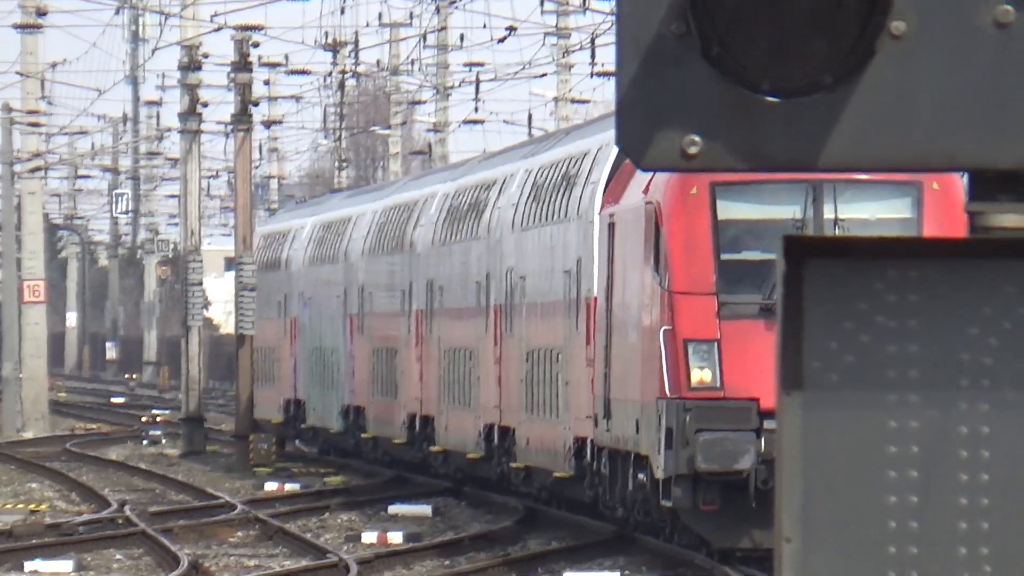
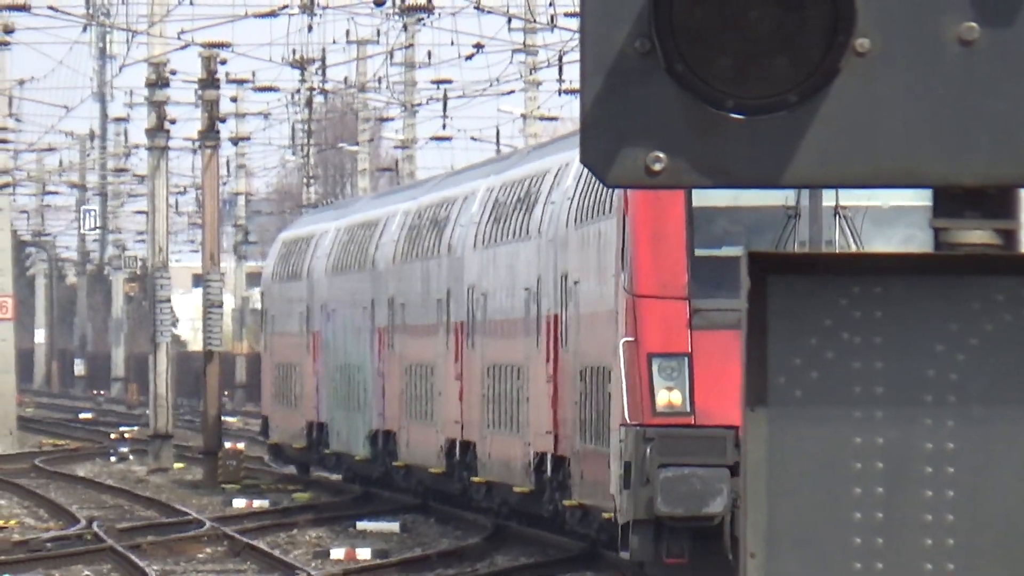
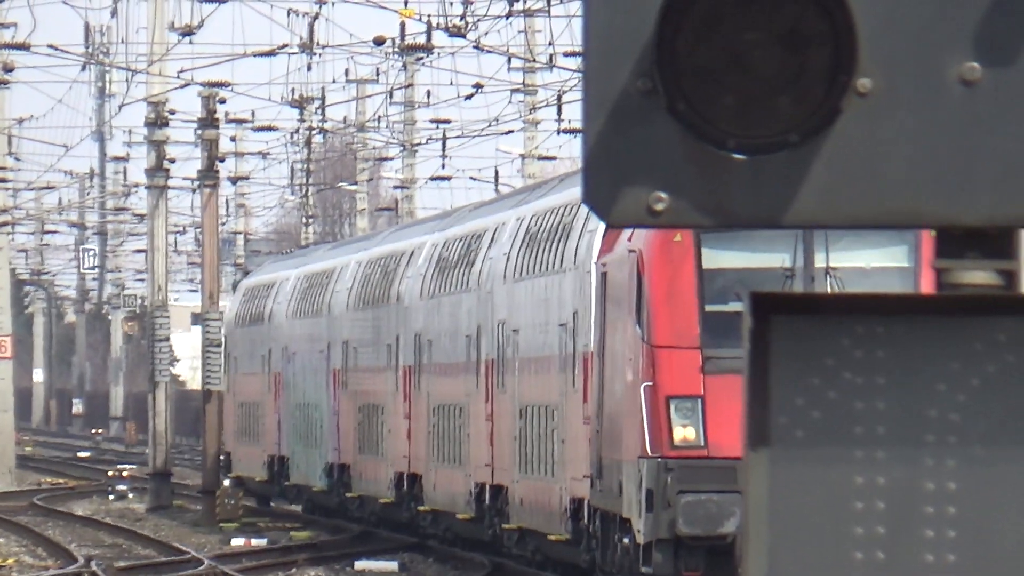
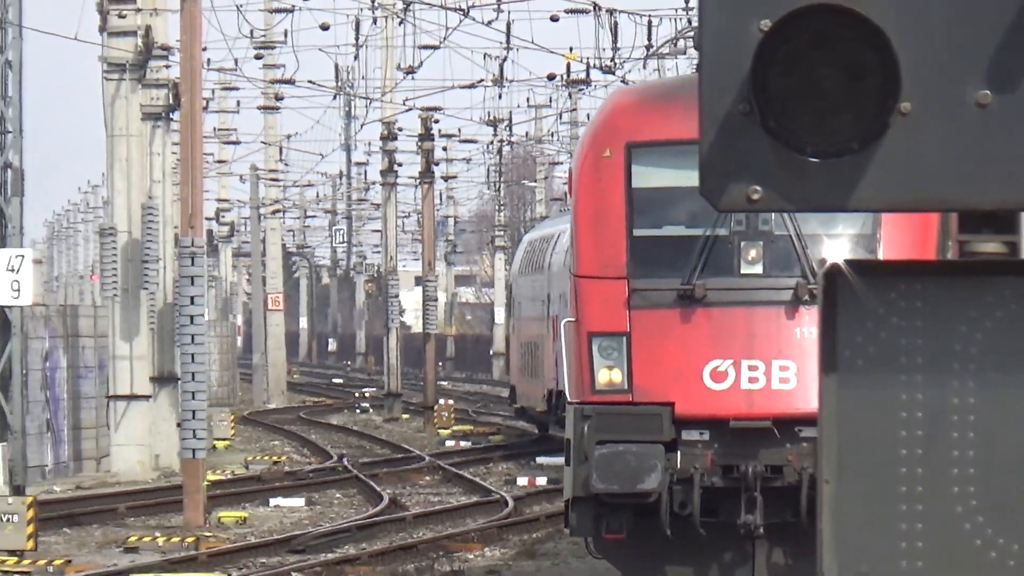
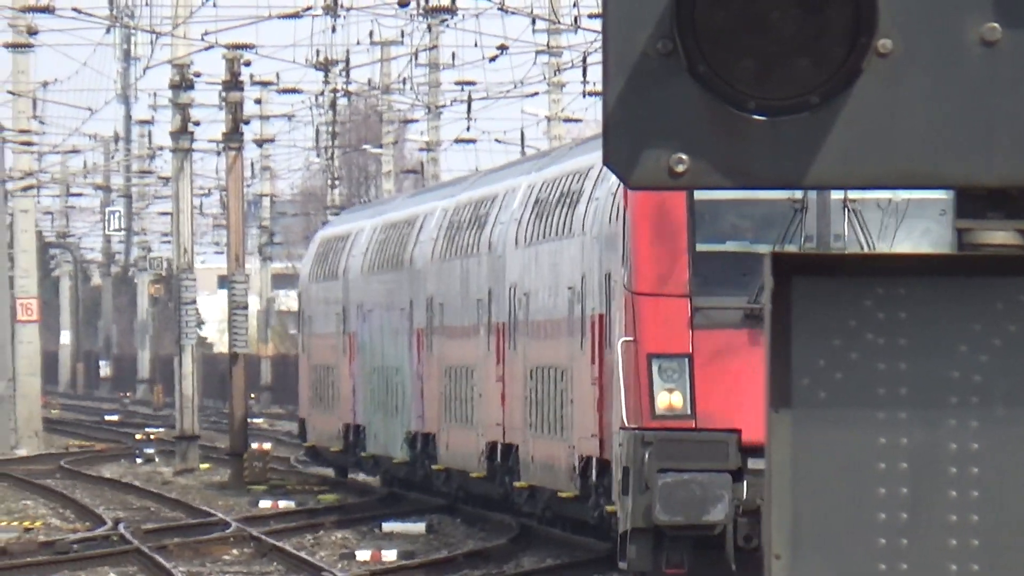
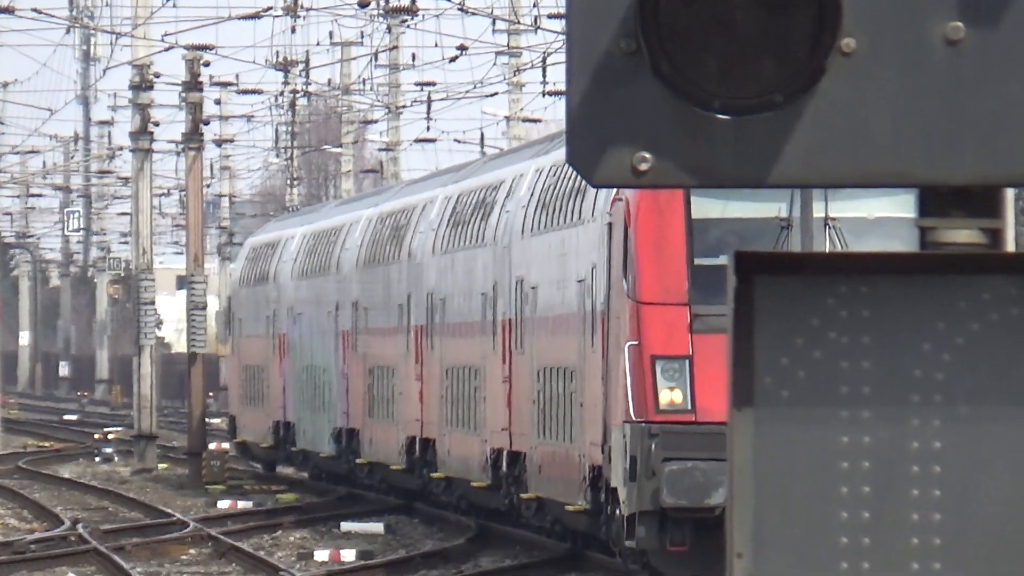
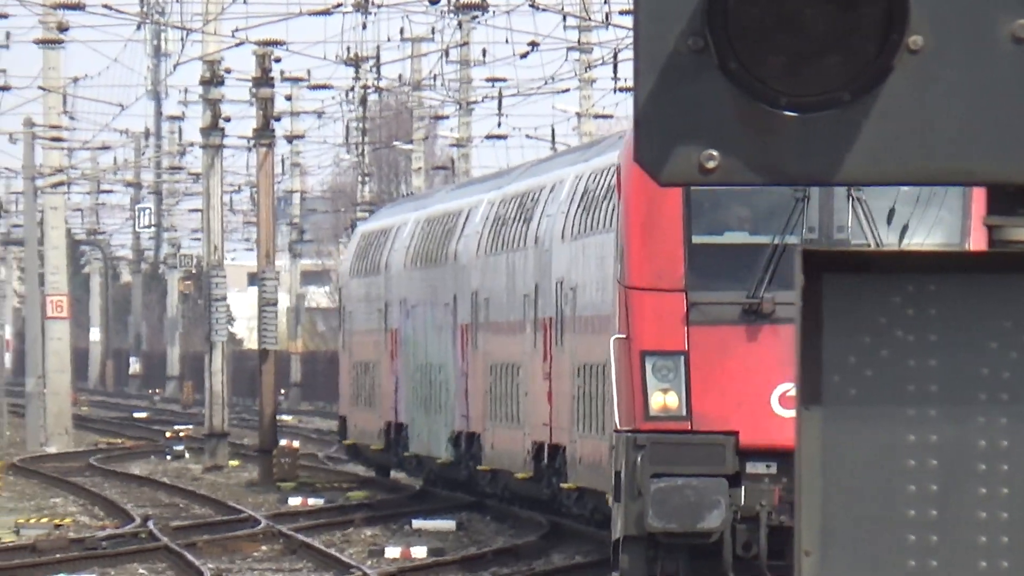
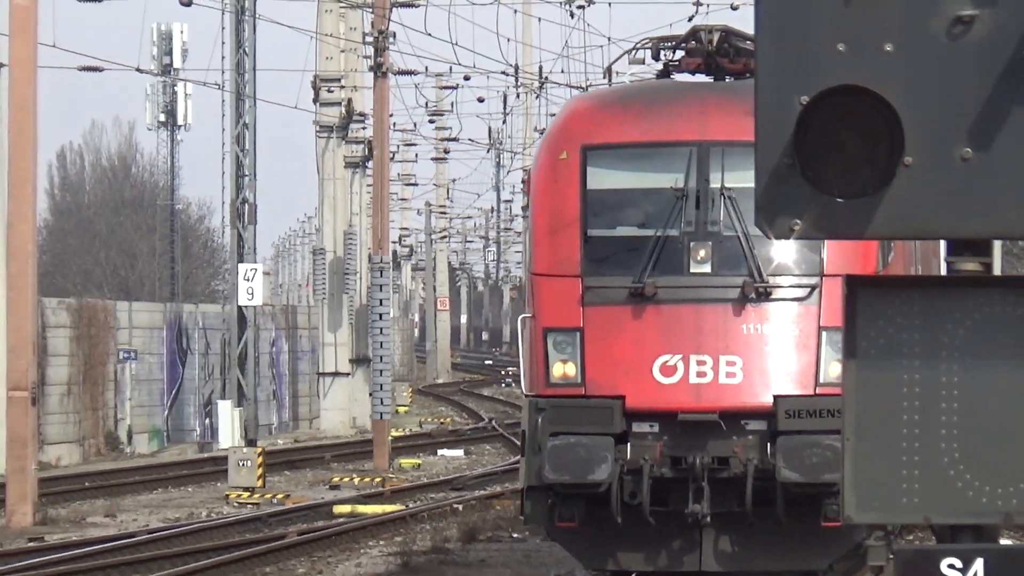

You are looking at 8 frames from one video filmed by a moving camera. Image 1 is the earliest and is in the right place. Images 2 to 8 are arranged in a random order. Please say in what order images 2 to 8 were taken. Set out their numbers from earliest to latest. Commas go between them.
3, 6, 2, 5, 7, 4, 8
